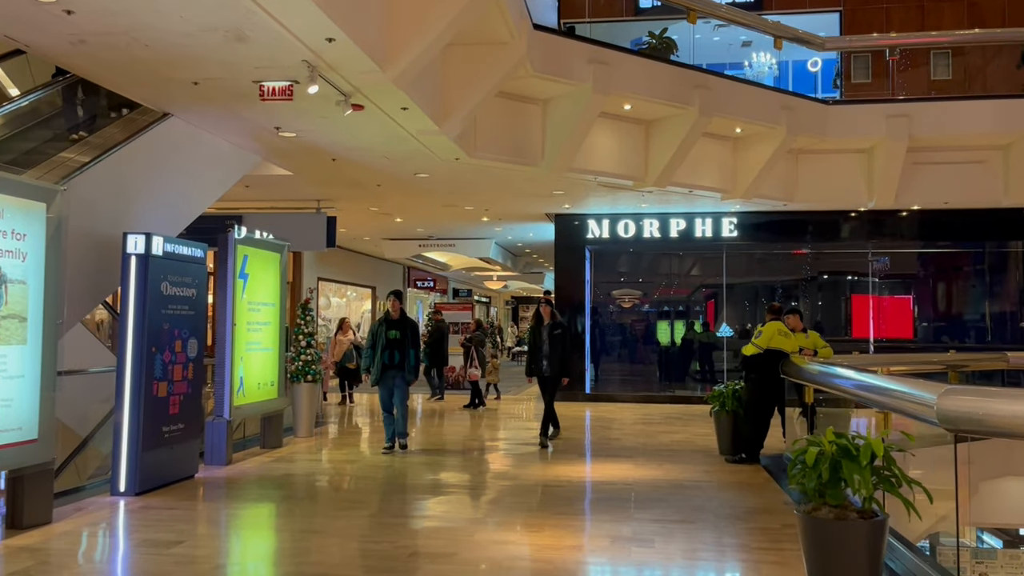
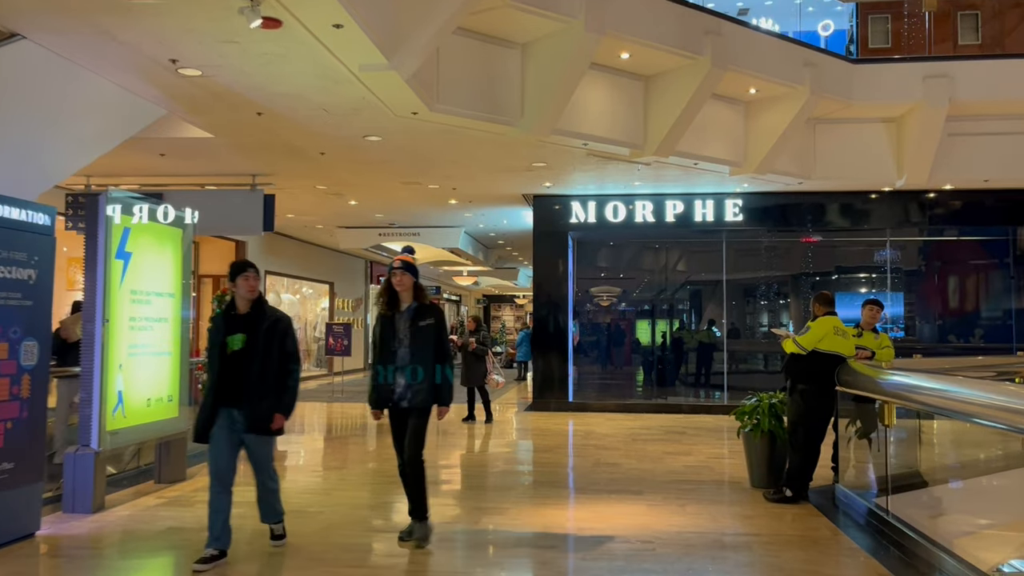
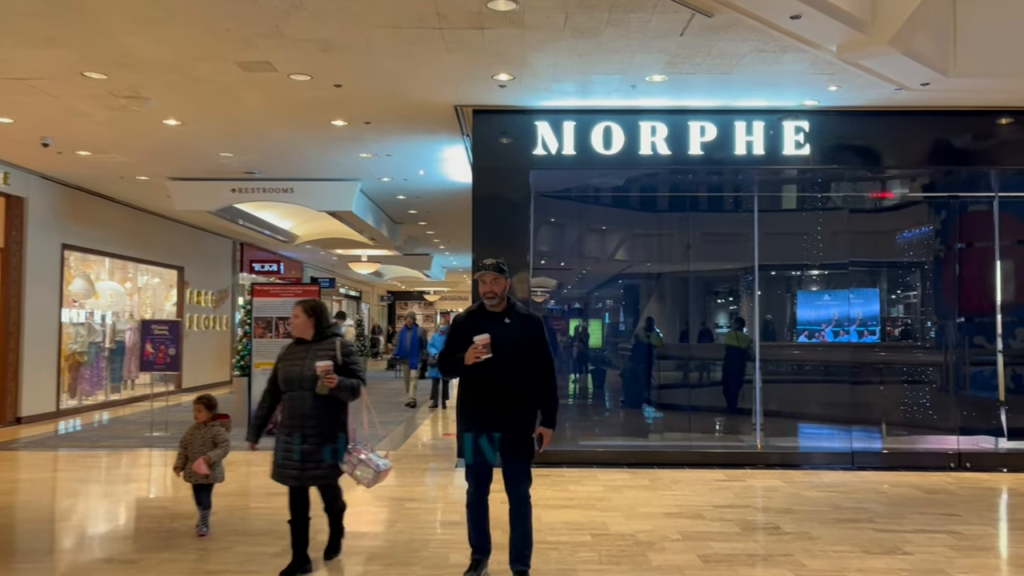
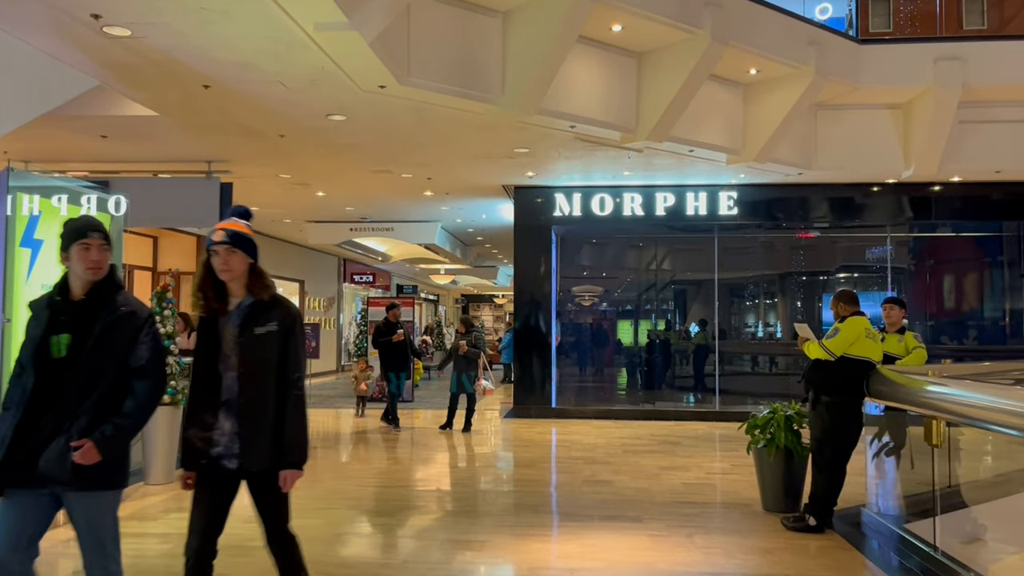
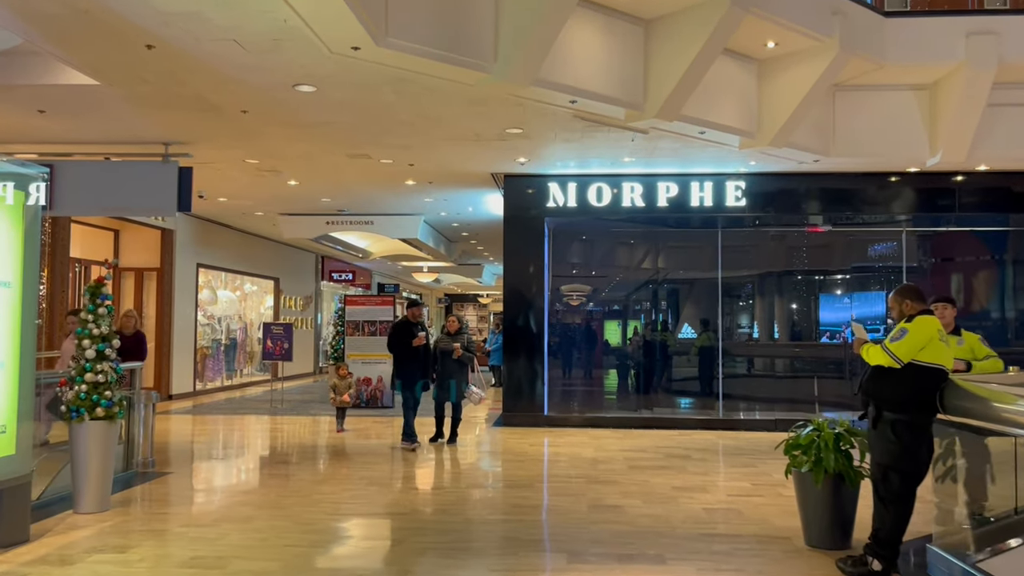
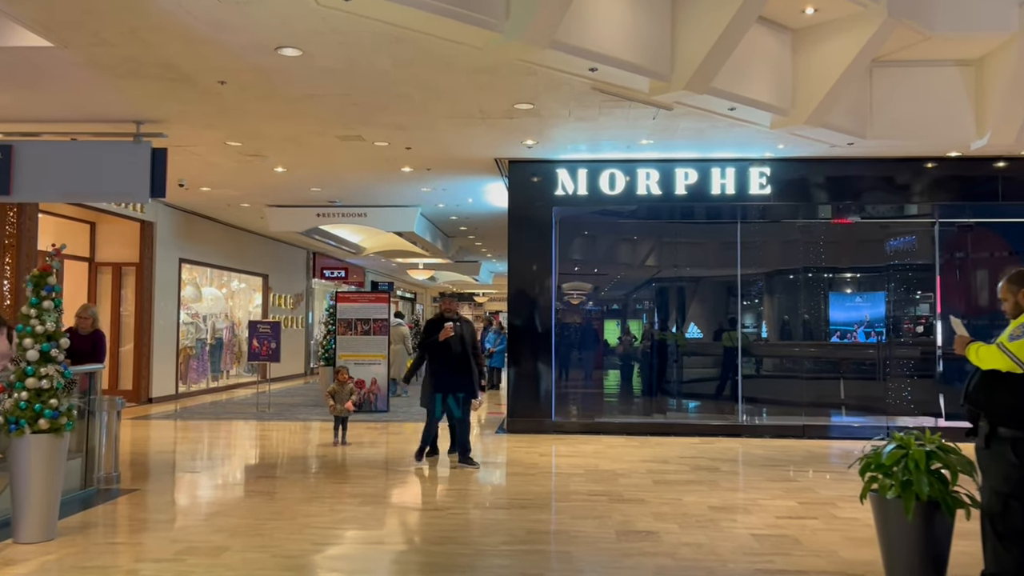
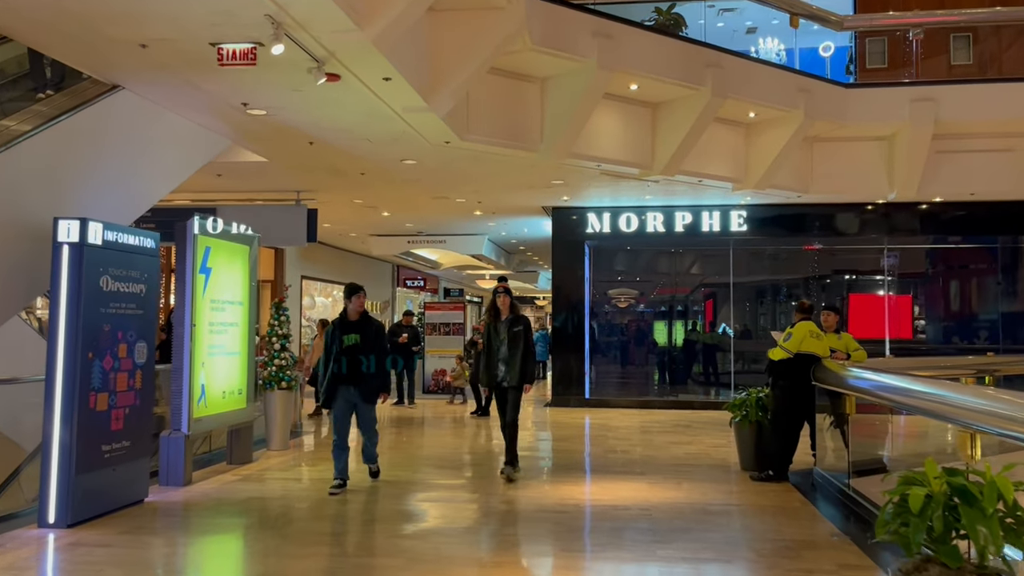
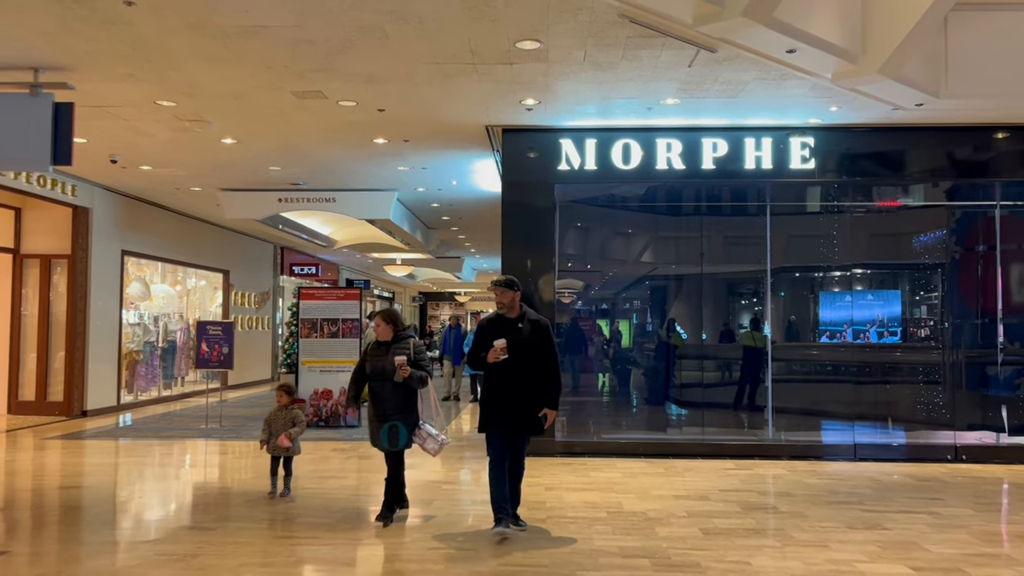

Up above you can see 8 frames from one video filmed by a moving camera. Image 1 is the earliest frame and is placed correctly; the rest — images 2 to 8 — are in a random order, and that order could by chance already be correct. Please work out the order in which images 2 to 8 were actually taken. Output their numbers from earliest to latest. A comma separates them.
7, 2, 4, 5, 6, 8, 3
